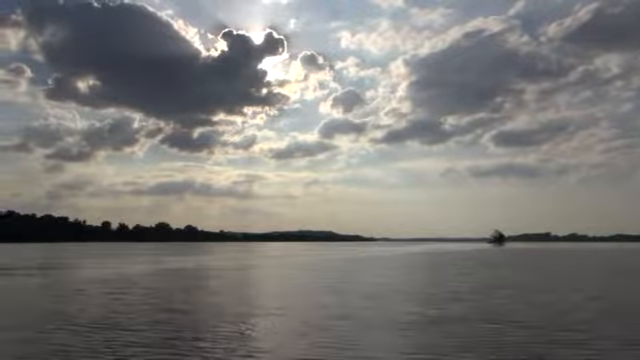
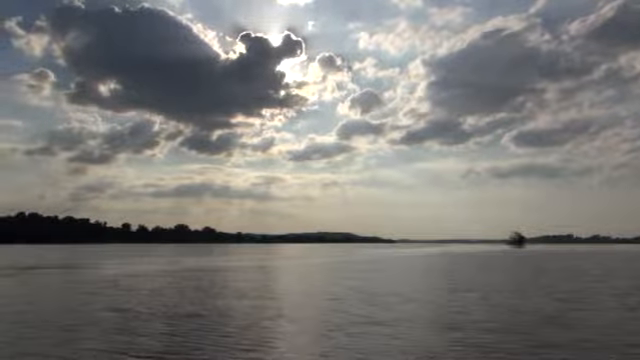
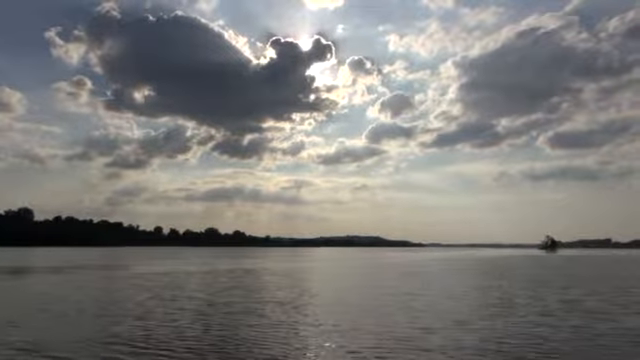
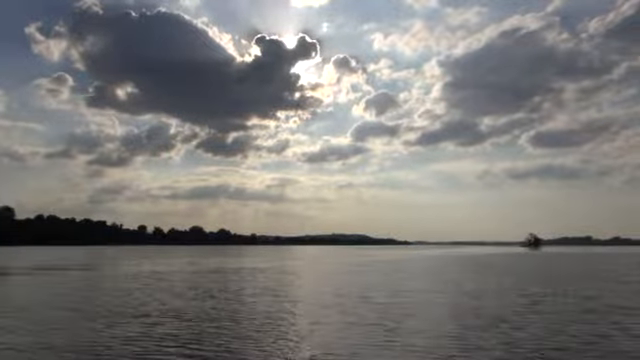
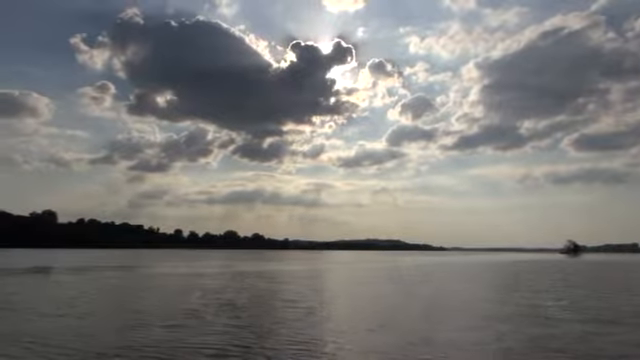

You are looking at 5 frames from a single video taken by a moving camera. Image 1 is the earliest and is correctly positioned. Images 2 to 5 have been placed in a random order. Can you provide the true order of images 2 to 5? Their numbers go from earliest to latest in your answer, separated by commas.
2, 4, 3, 5
